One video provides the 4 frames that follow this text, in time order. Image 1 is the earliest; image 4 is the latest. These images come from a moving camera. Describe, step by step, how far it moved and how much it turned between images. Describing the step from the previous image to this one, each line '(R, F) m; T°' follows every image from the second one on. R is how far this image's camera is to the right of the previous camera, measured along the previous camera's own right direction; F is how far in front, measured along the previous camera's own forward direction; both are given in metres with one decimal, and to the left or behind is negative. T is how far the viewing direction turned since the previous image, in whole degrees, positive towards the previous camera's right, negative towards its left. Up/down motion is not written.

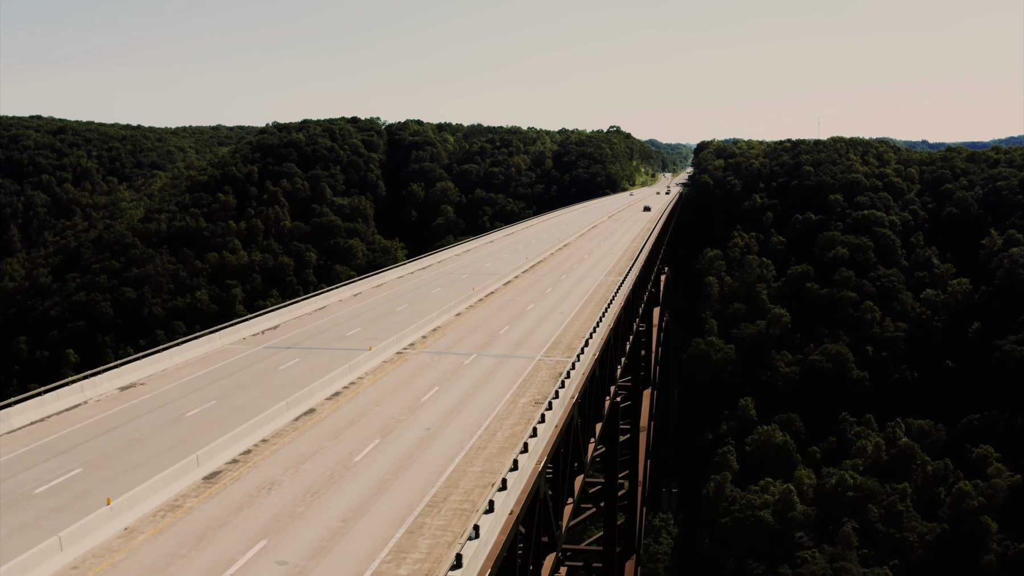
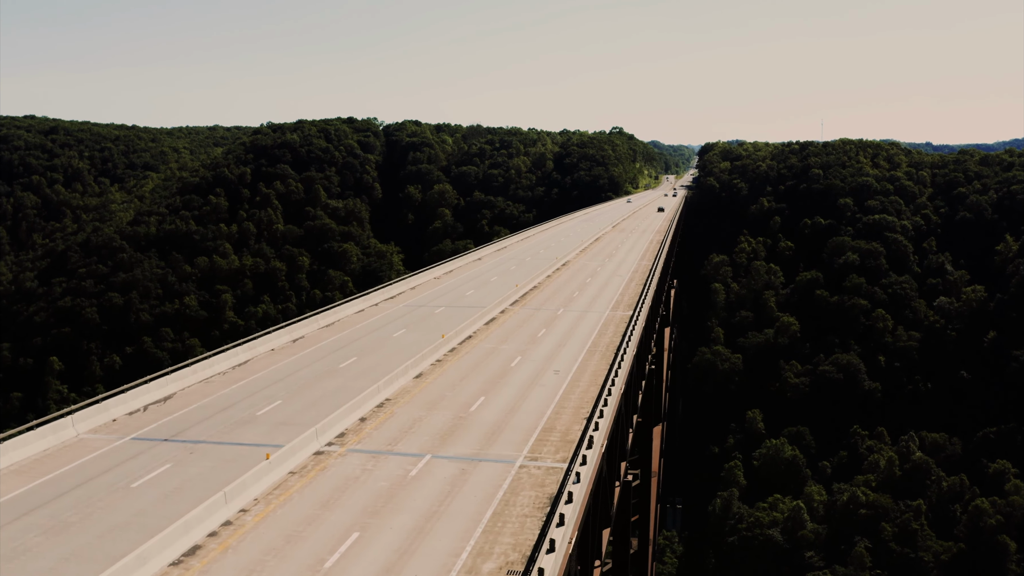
(+0.2, +1.9) m; 0°
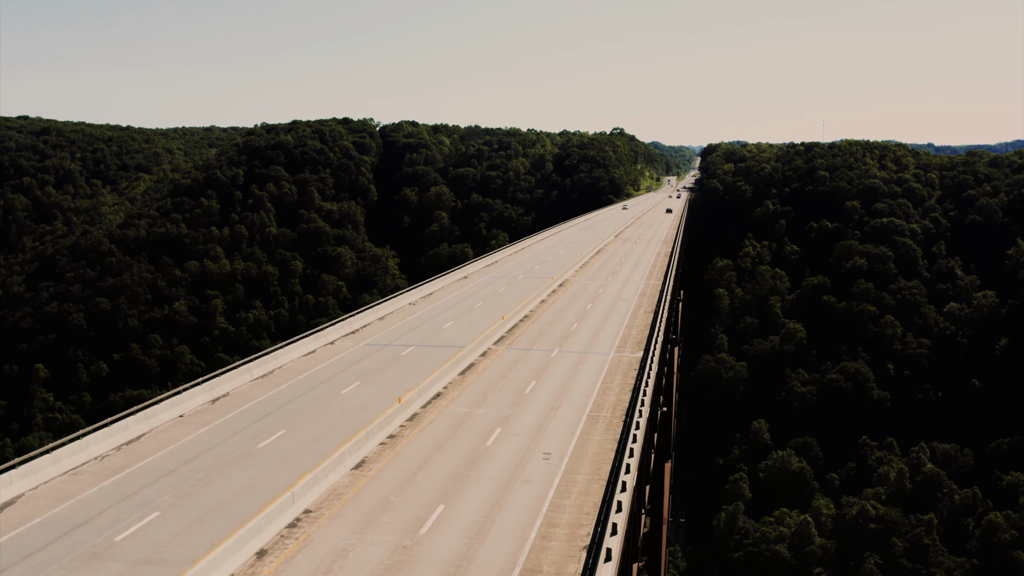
(+0.2, +1.5) m; 0°
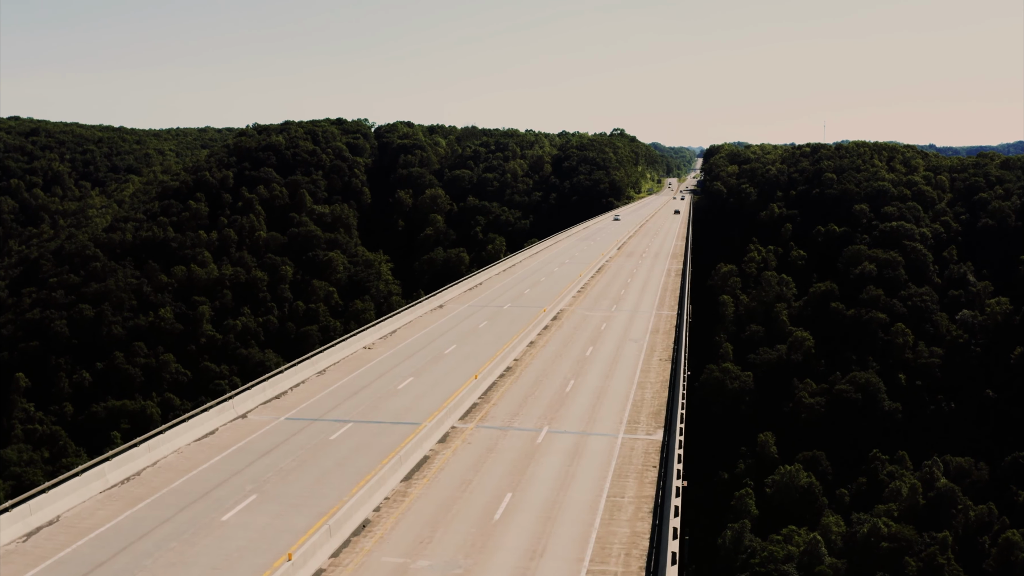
(+0.2, +1.9) m; 0°
